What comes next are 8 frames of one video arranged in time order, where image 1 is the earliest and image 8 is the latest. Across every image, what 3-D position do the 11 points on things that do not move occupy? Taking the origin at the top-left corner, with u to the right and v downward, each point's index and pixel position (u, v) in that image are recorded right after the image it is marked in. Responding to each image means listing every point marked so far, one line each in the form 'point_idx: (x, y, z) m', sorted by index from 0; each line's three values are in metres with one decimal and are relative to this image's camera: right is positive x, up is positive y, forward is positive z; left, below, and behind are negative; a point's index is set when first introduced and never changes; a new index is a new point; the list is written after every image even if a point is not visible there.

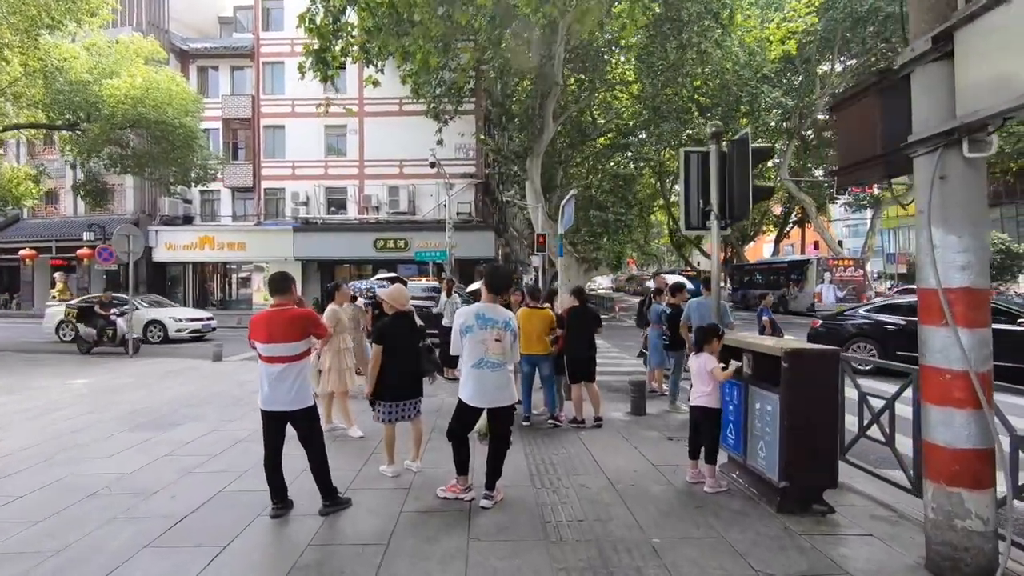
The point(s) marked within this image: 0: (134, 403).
0: (-5.9, -1.8, +8.7) m
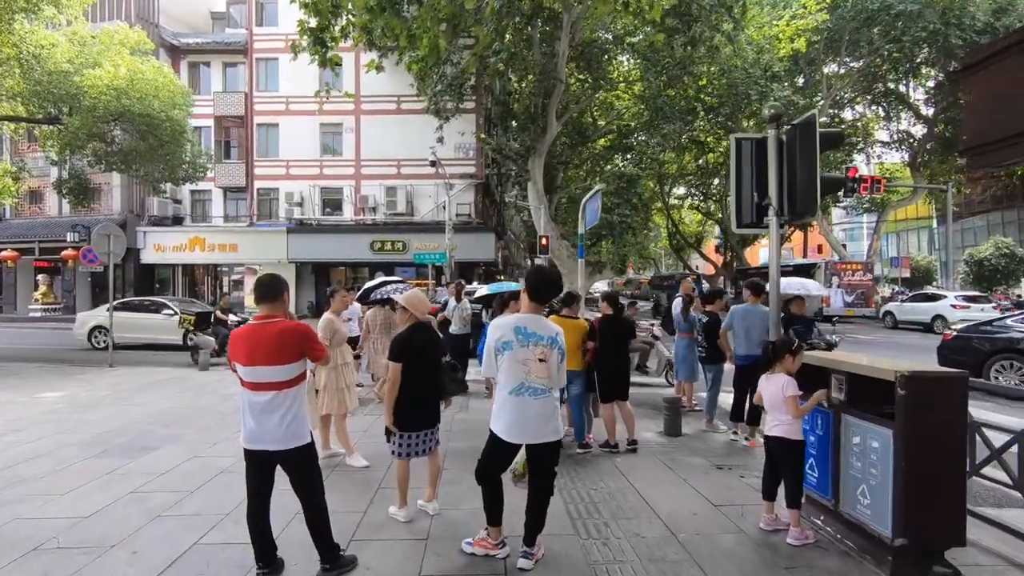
0: (-5.7, -1.9, +7.7) m
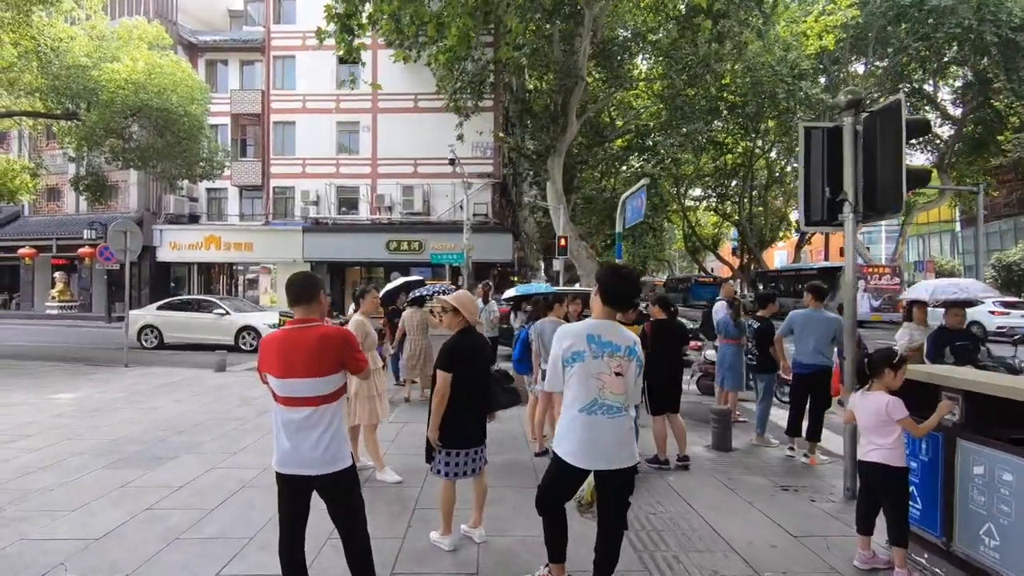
0: (-5.2, -1.8, +7.3) m
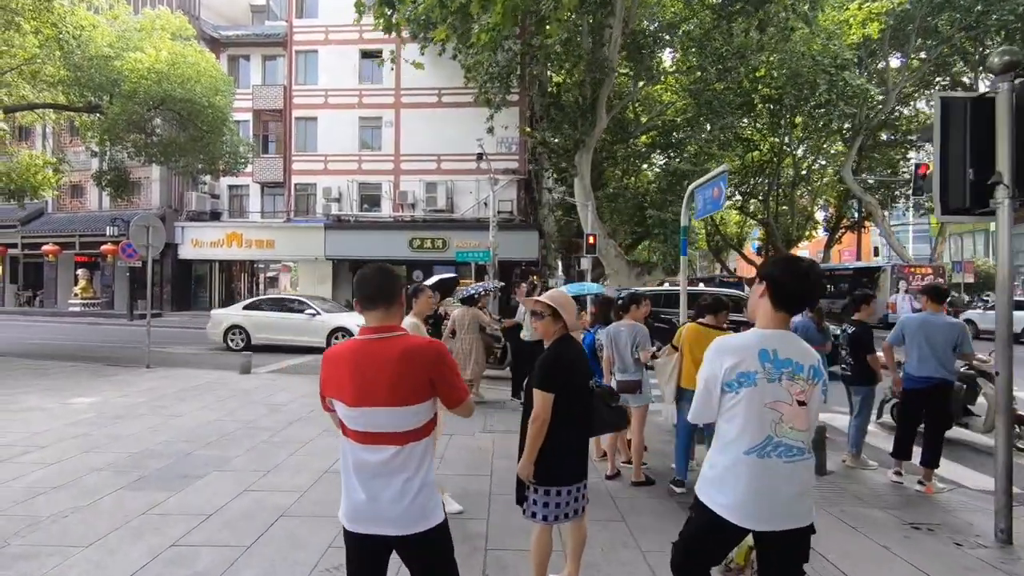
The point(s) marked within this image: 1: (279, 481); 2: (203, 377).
0: (-4.5, -1.8, +6.7) m
1: (-2.3, -1.9, +5.4) m
2: (-6.4, -1.8, +11.5) m
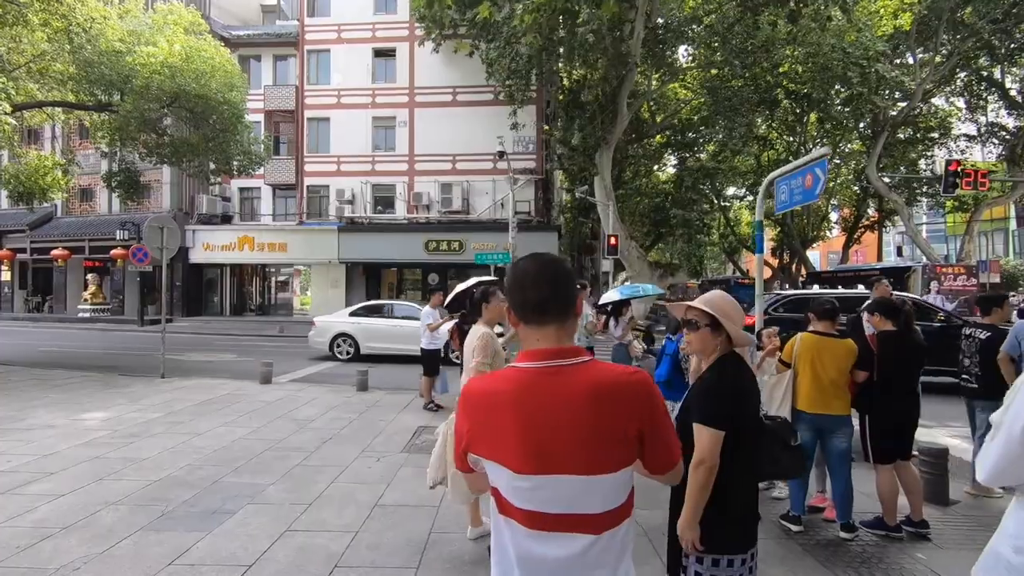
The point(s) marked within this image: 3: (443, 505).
0: (-3.8, -1.9, +5.9) m
1: (-1.6, -1.9, +4.6) m
2: (-5.6, -1.9, +10.7) m
3: (-0.6, -1.9, +4.9) m
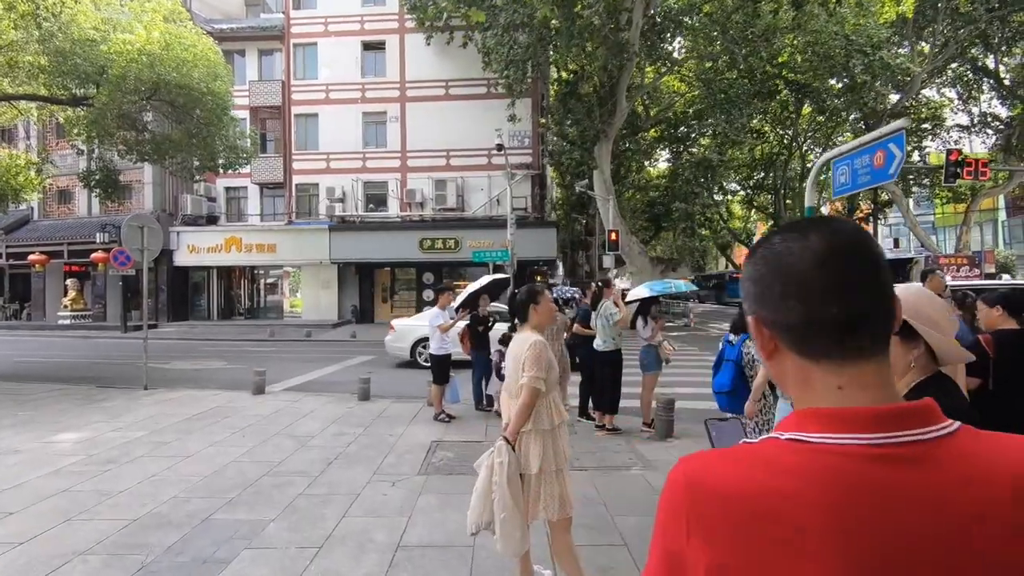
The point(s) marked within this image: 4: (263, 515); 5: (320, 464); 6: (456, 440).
0: (-3.4, -1.9, +5.1) m
1: (-1.2, -1.9, +3.8) m
2: (-5.4, -2.0, +9.9) m
3: (-0.2, -1.9, +4.1) m
4: (-2.1, -1.9, +4.7) m
5: (-2.1, -1.9, +6.1) m
6: (-0.7, -2.0, +7.2) m
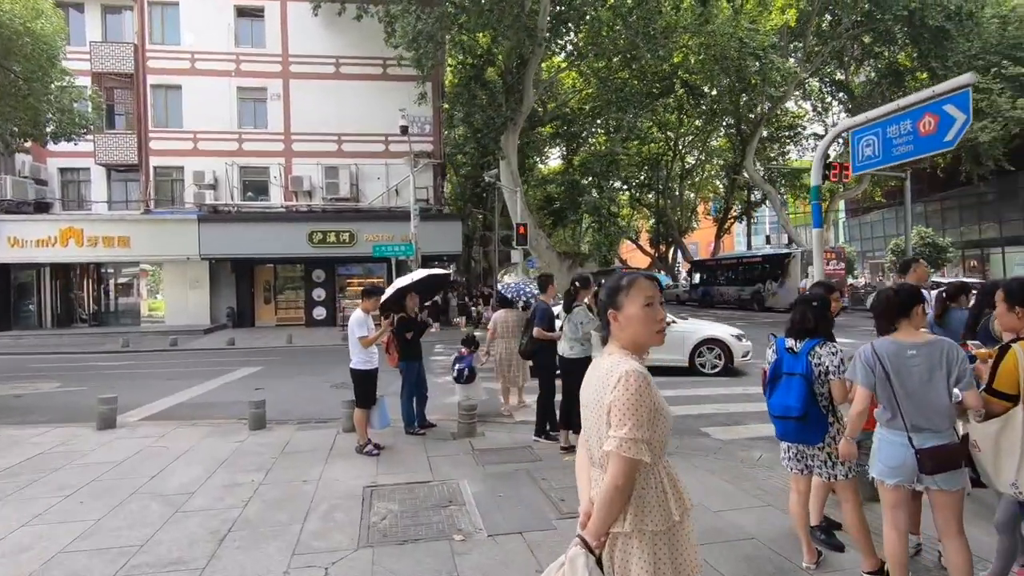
0: (-3.4, -1.9, +2.9) m
1: (-0.9, -1.9, +2.1) m
2: (-6.3, -2.0, +7.2) m
3: (-0.1, -1.9, +2.6) m
4: (-2.0, -1.9, +2.8) m
5: (-2.3, -1.9, +4.2) m
6: (-1.2, -1.9, +5.5) m
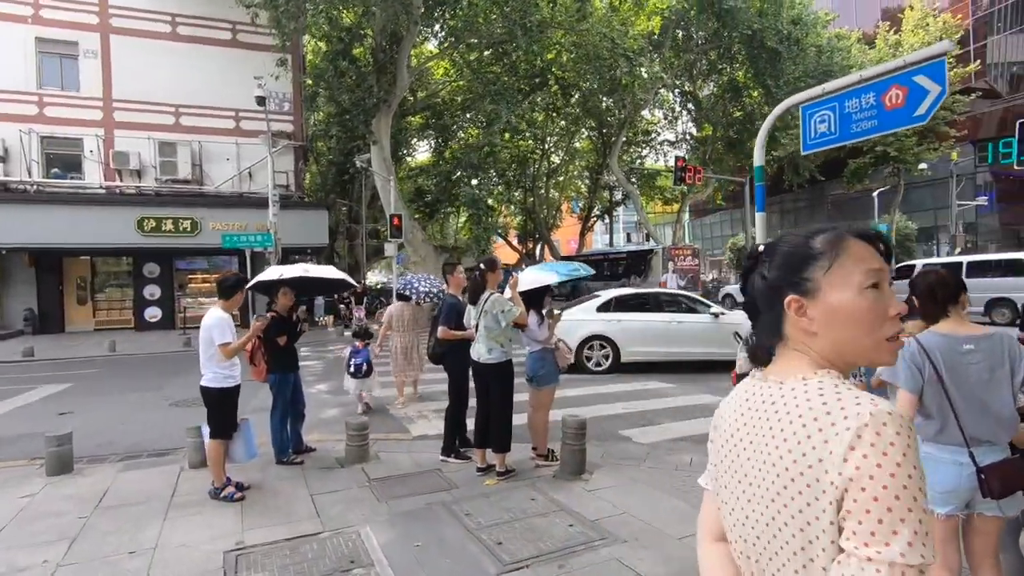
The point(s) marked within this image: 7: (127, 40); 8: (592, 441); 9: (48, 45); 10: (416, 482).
0: (-3.3, -1.9, +1.1) m
1: (-0.8, -1.8, +0.9) m
2: (-7.2, -2.0, +4.5) m
3: (0.0, -1.8, +1.5) m
4: (-2.0, -1.9, +1.3) m
5: (-2.6, -1.9, +2.5) m
6: (-1.8, -1.9, +4.1) m
7: (-14.0, +9.2, +20.4) m
8: (+1.0, -1.8, +6.6) m
9: (-16.3, +8.7, +19.5) m
10: (-0.9, -1.9, +5.4) m
